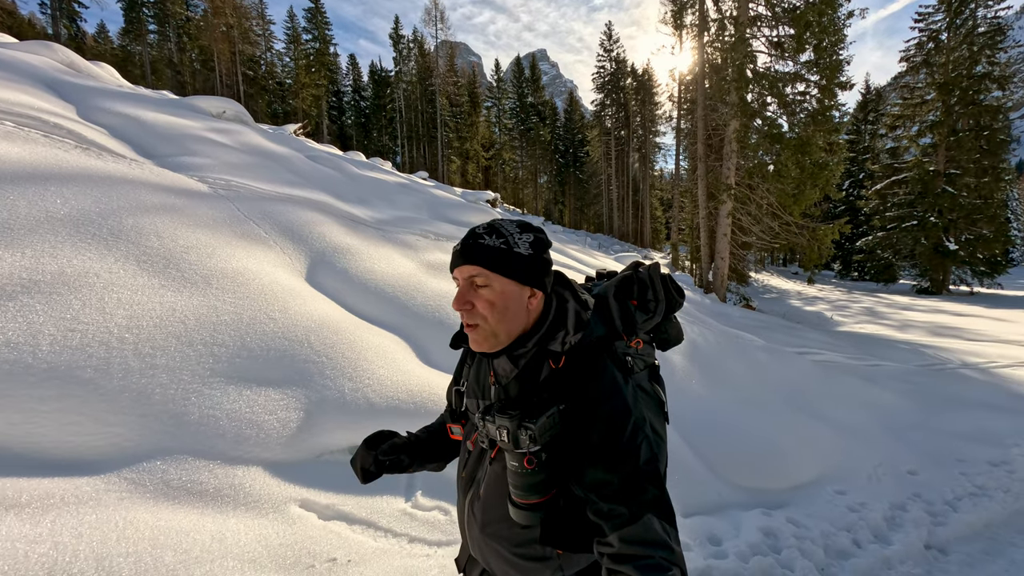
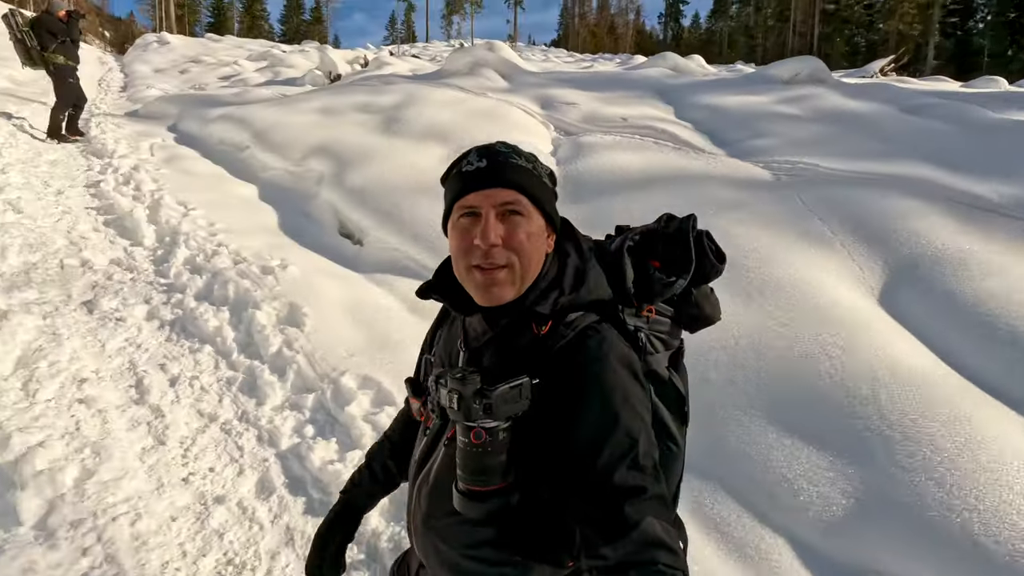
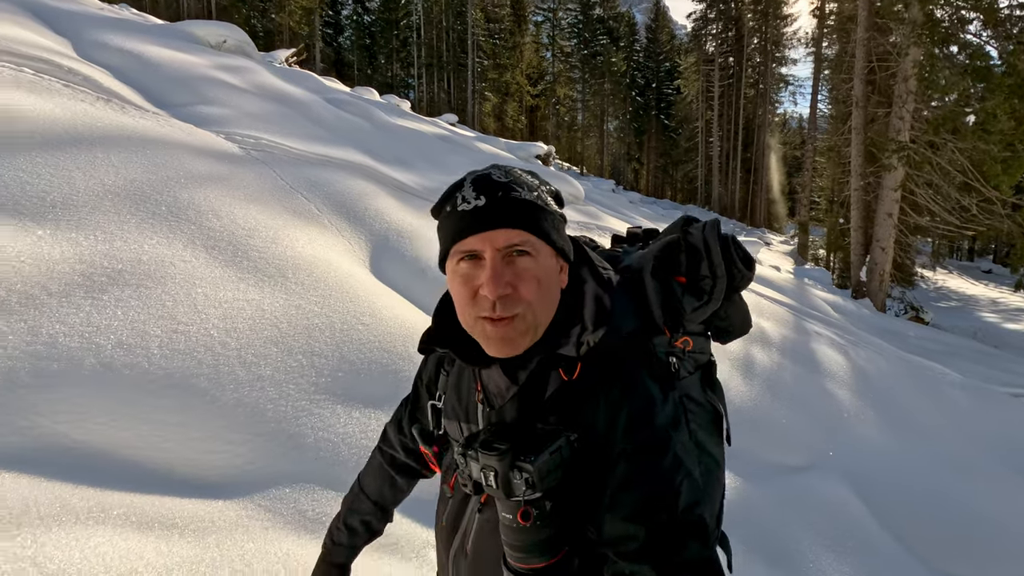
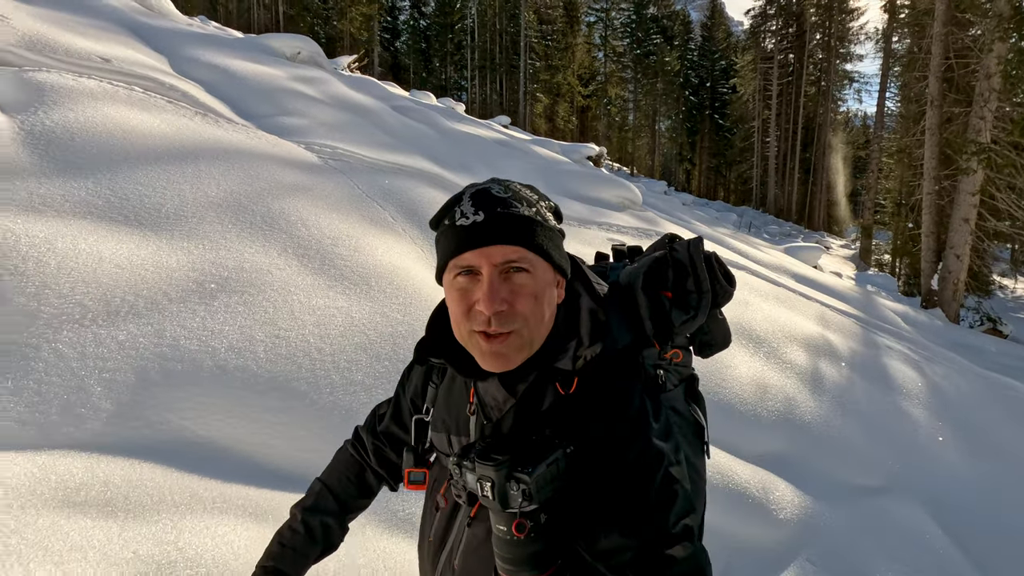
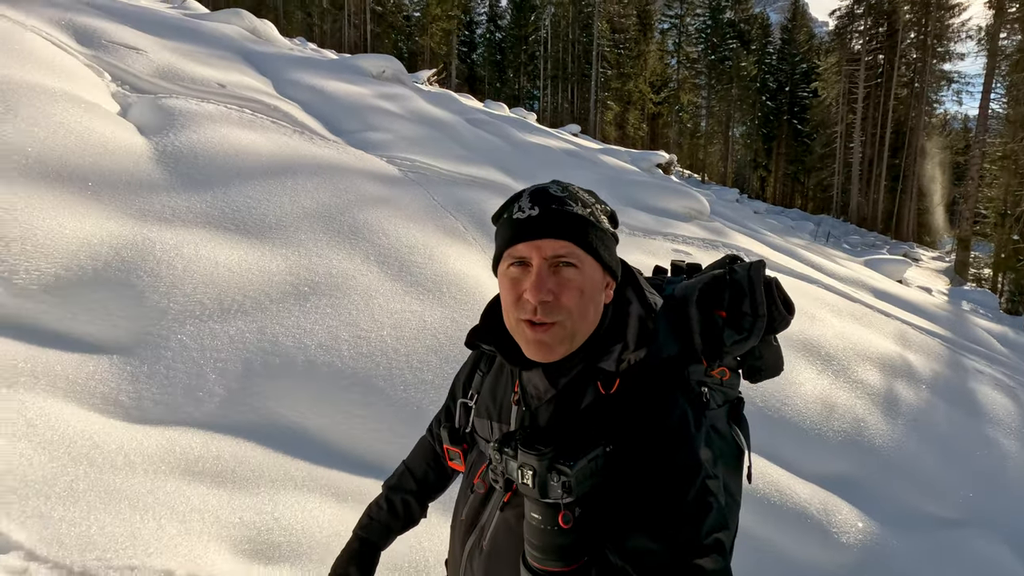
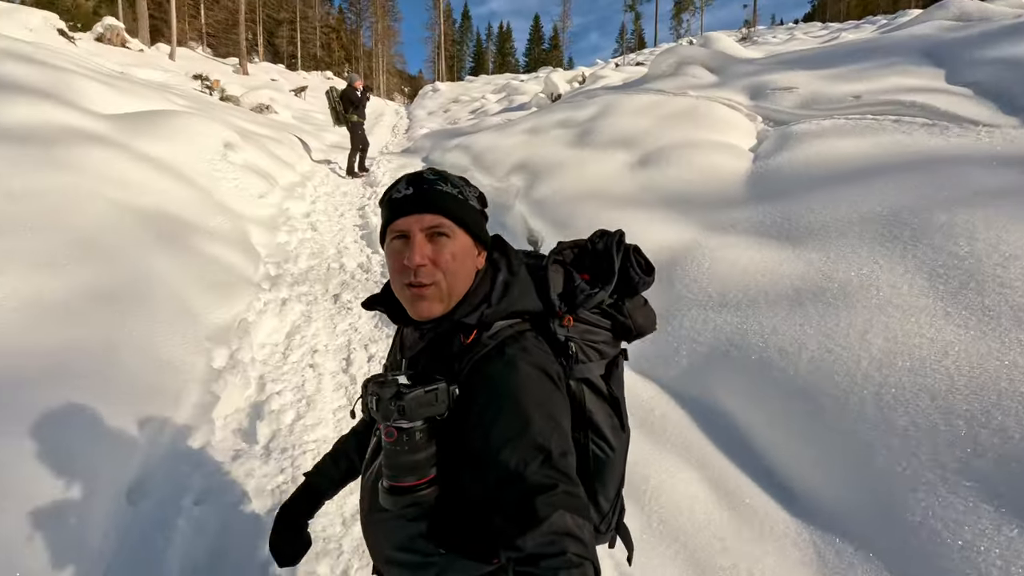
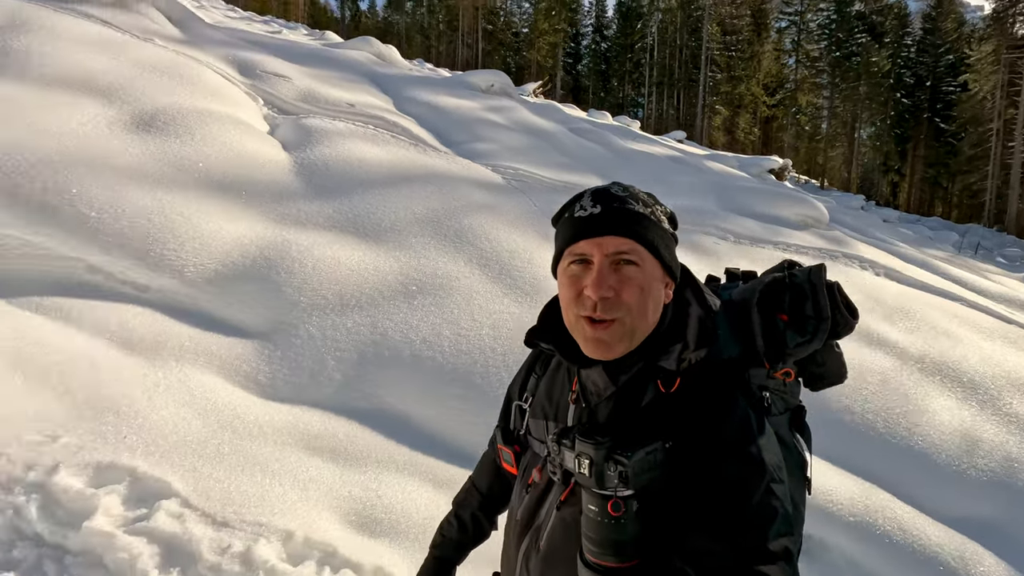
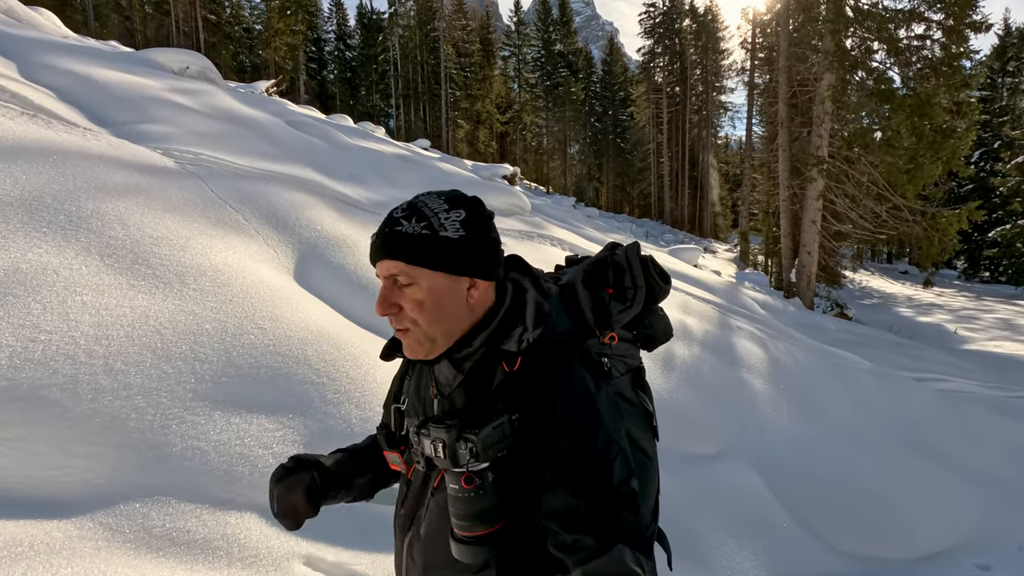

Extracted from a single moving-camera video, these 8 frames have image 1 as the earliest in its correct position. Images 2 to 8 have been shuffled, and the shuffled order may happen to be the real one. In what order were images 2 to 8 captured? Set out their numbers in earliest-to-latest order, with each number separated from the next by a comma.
8, 3, 4, 5, 7, 2, 6
